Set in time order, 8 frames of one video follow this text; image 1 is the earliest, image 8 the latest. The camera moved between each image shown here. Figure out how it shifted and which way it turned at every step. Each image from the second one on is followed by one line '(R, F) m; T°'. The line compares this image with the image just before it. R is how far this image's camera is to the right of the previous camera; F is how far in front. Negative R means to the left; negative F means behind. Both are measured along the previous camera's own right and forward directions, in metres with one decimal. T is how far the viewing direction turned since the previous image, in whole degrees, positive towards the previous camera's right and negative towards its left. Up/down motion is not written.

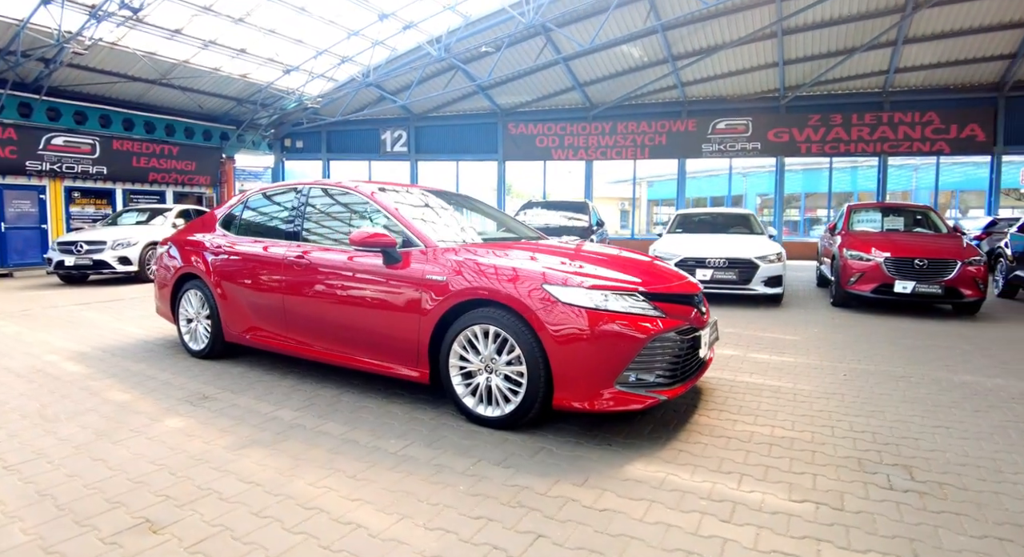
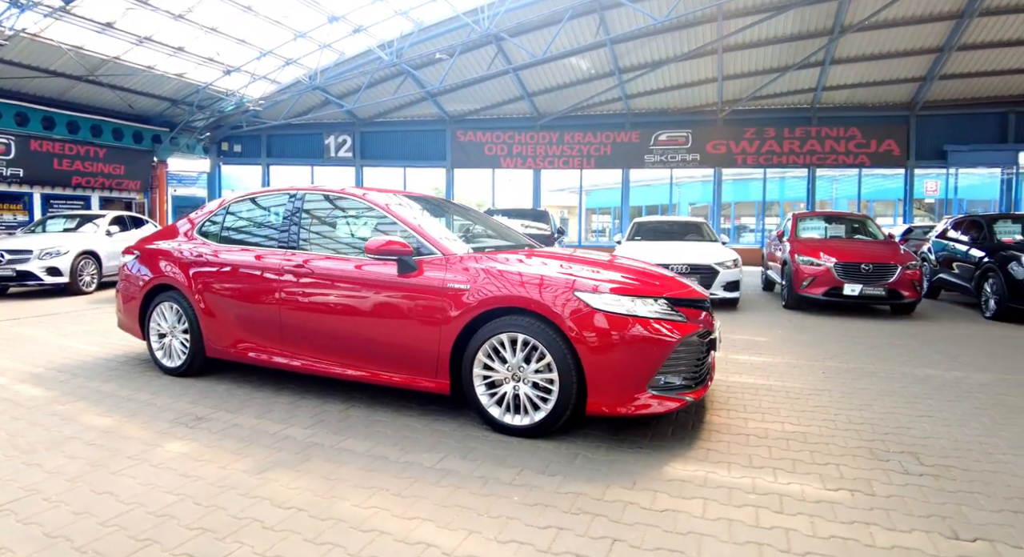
(-0.6, 0.0) m; +7°
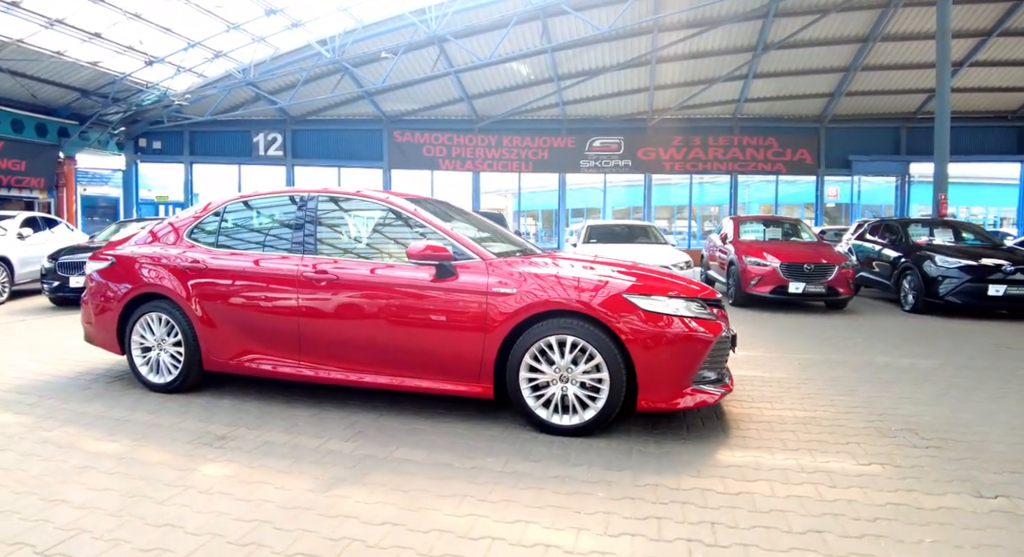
(-0.8, 0.0) m; +9°
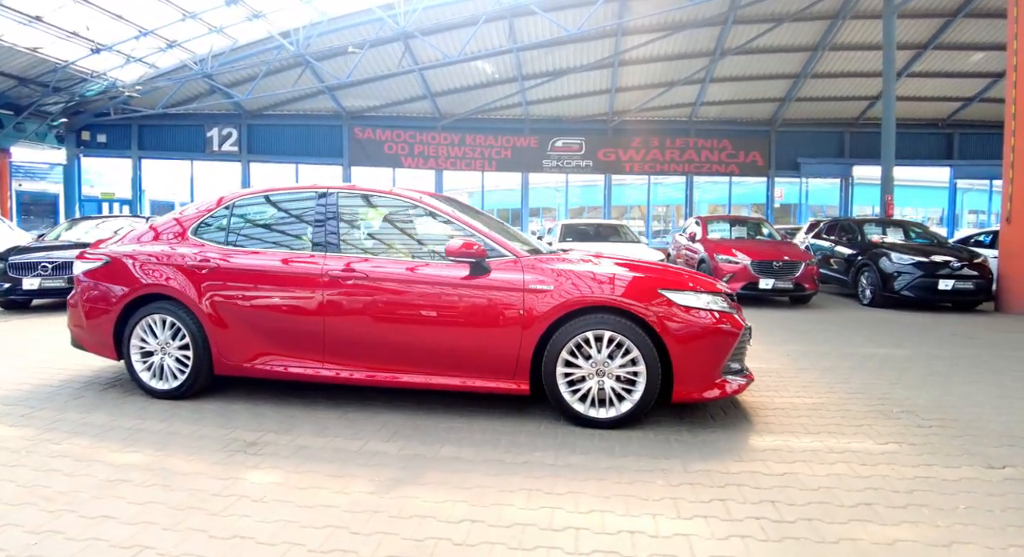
(-0.6, 0.0) m; +5°
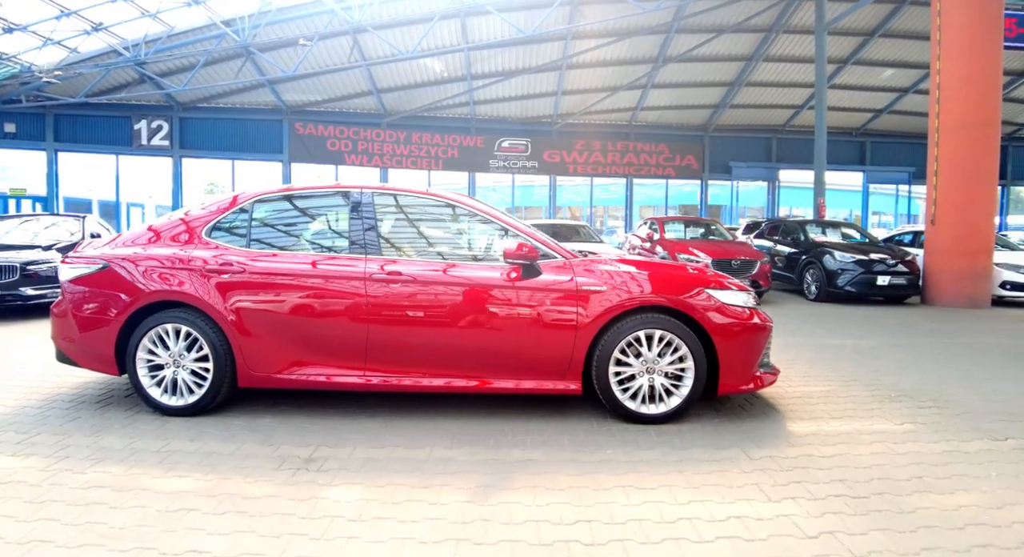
(-0.8, 0.0) m; +8°
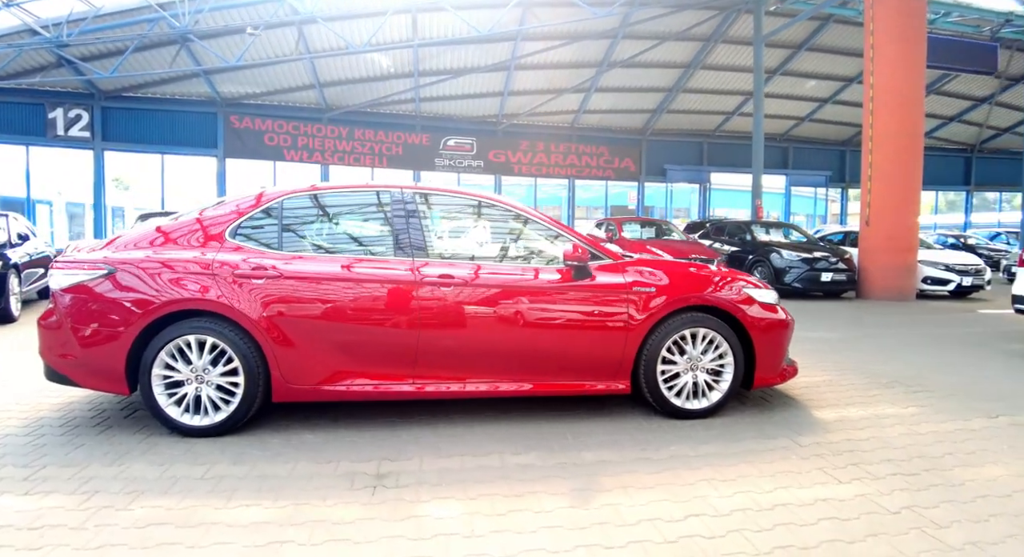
(-0.8, +0.1) m; +8°
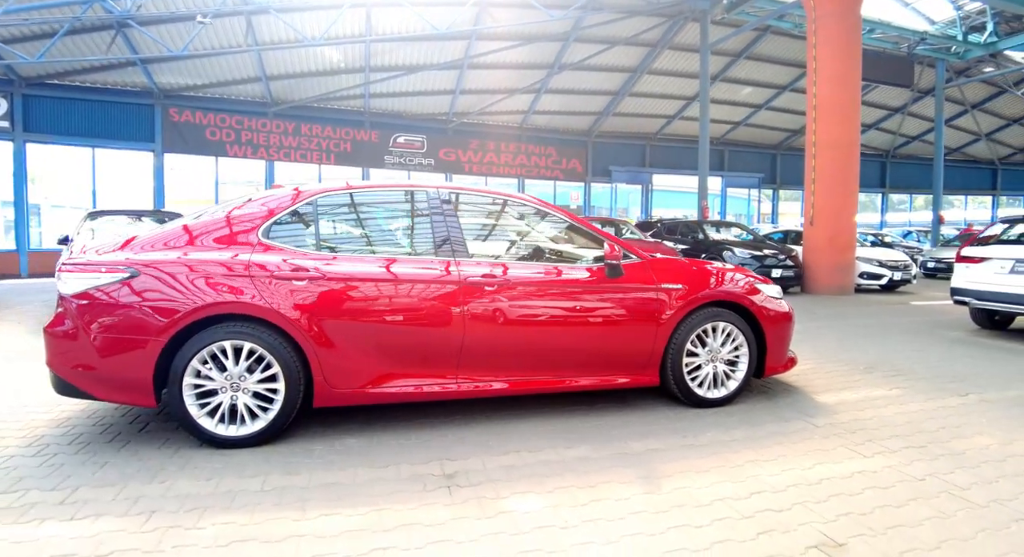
(-0.7, 0.0) m; +7°
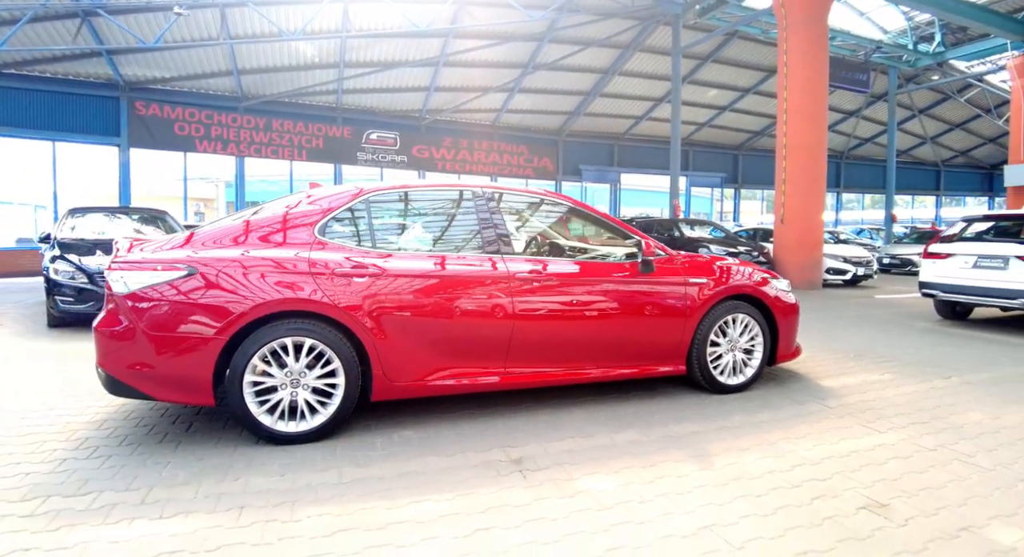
(-0.6, -0.2) m; +4°
